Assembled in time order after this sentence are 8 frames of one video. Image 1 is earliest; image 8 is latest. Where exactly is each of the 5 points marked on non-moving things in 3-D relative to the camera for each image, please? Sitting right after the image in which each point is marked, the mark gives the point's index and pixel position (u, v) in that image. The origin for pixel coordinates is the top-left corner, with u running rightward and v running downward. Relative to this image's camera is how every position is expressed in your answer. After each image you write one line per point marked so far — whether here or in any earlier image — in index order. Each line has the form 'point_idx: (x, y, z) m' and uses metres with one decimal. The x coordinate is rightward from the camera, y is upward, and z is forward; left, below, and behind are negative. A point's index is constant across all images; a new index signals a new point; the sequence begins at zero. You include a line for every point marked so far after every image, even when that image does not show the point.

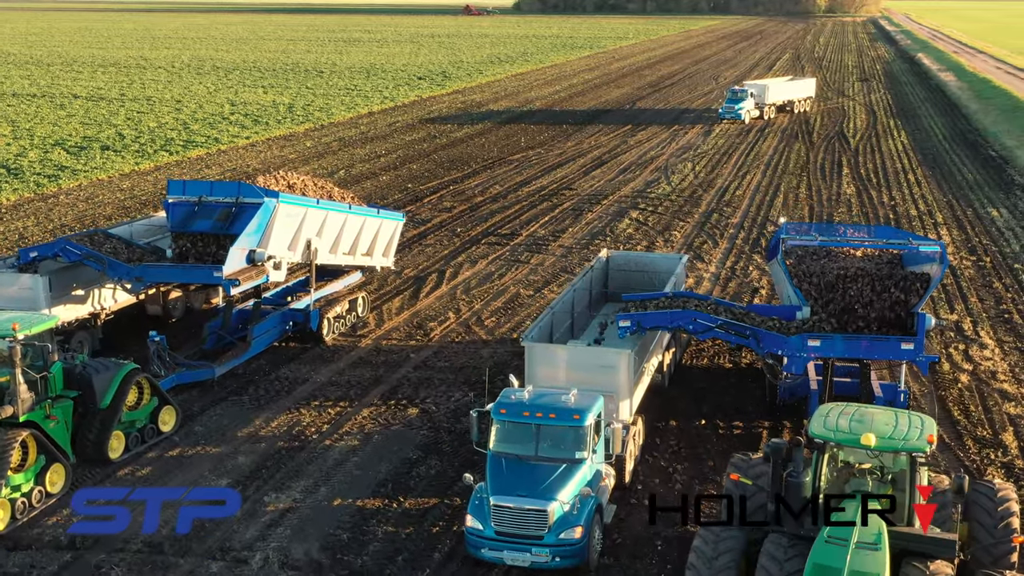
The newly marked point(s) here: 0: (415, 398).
0: (-1.2, -1.4, +14.4) m
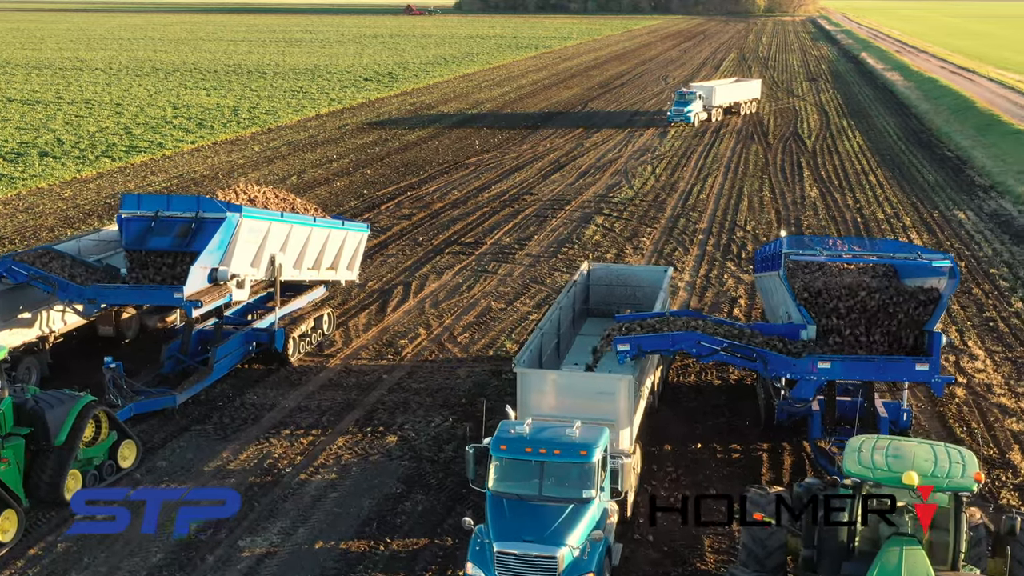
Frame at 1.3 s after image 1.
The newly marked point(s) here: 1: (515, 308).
0: (-1.4, -1.6, +13.6) m
1: (0.0, -0.3, +18.8) m
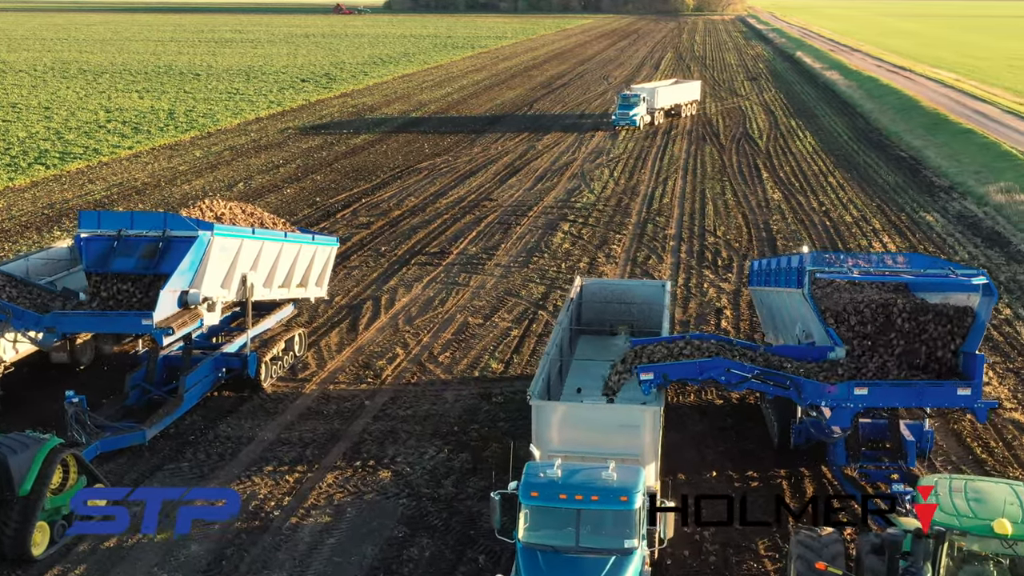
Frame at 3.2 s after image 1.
0: (-1.4, -1.9, +12.6) m
1: (-0.3, -0.6, +18.0) m
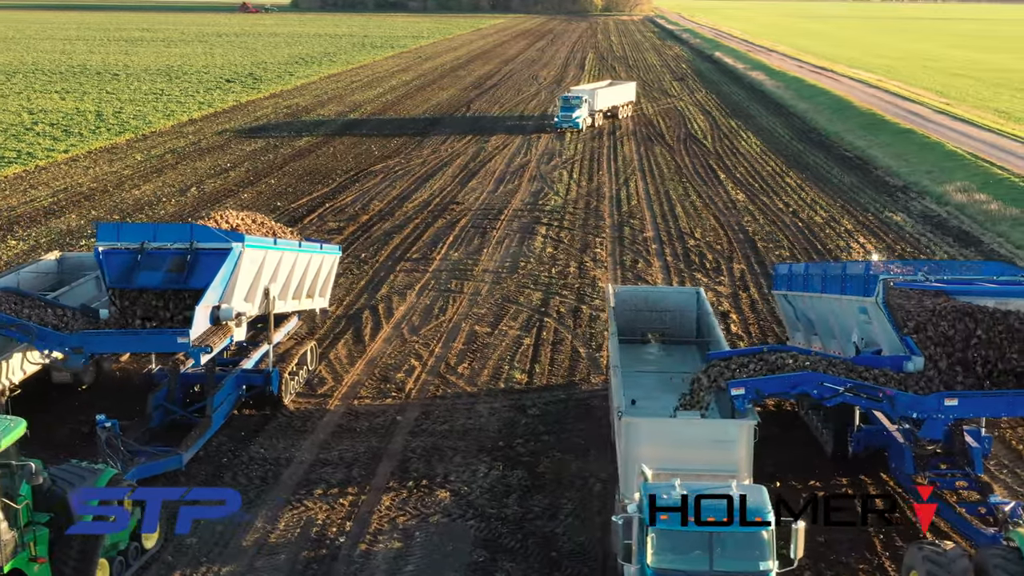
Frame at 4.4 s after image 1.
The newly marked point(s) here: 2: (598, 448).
0: (-0.8, -2.0, +12.2) m
1: (-0.1, -0.7, +17.6) m
2: (+1.0, -1.8, +13.0) m
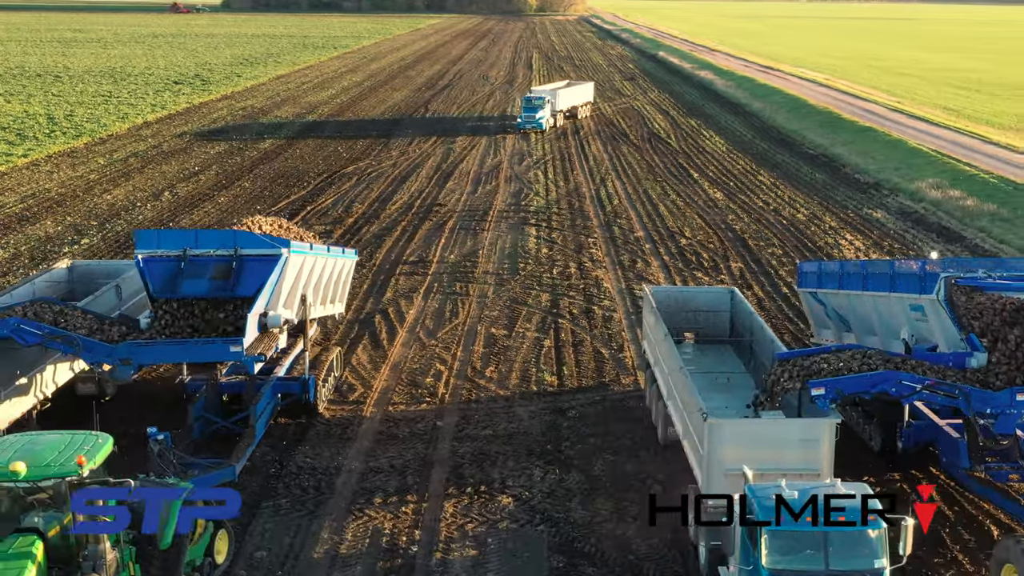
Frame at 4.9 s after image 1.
0: (-0.2, -2.0, +12.1) m
1: (+0.1, -0.7, +17.5) m
2: (+1.5, -1.8, +13.0) m
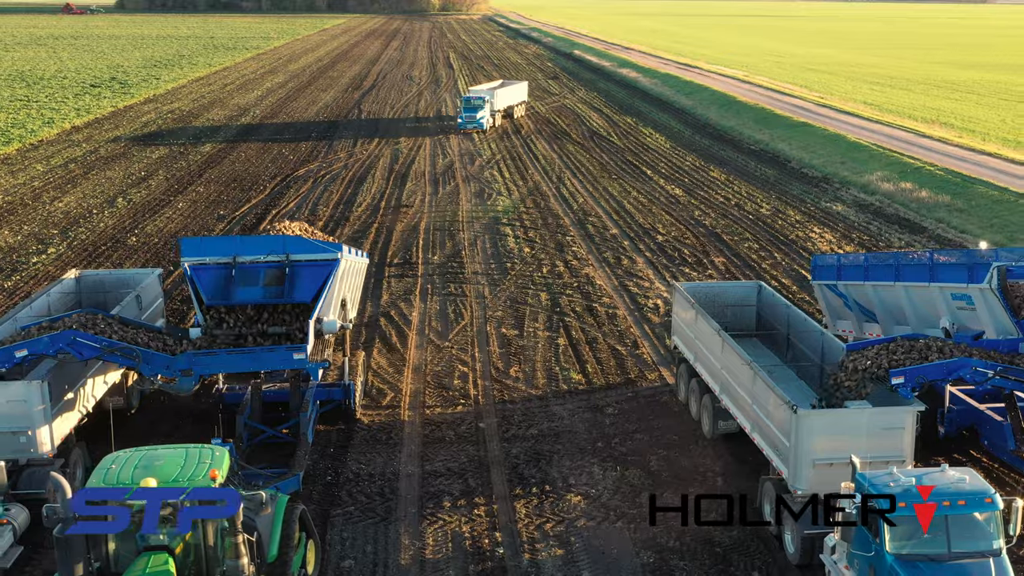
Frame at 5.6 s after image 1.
0: (+0.5, -2.0, +12.1) m
1: (+0.3, -0.7, +17.5) m
2: (+2.1, -1.8, +13.2) m
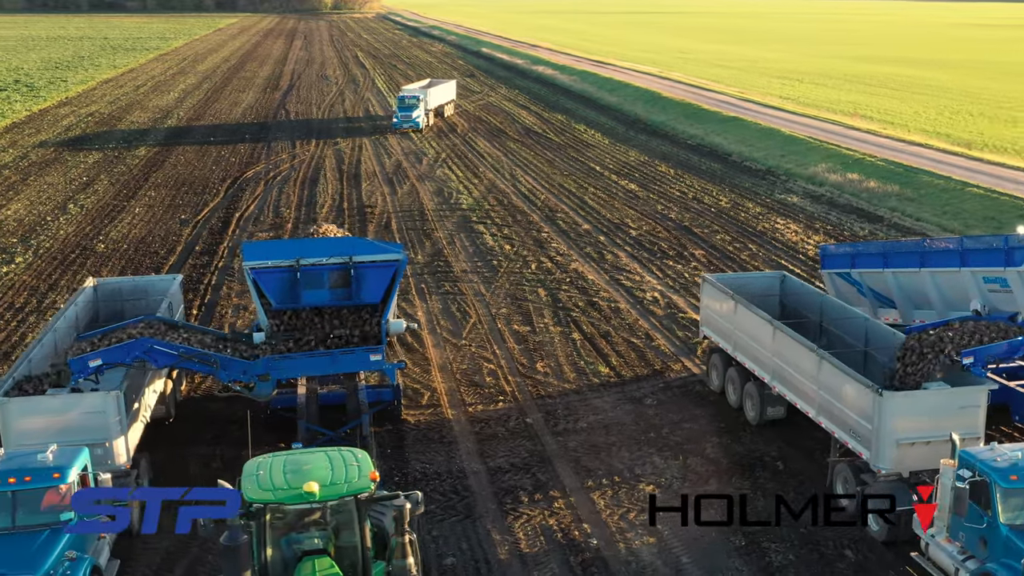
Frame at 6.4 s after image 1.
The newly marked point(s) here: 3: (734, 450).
0: (+1.2, -2.0, +12.4) m
1: (+0.5, -0.6, +17.7) m
2: (+2.7, -1.7, +13.6) m
3: (+2.5, -1.8, +12.9) m
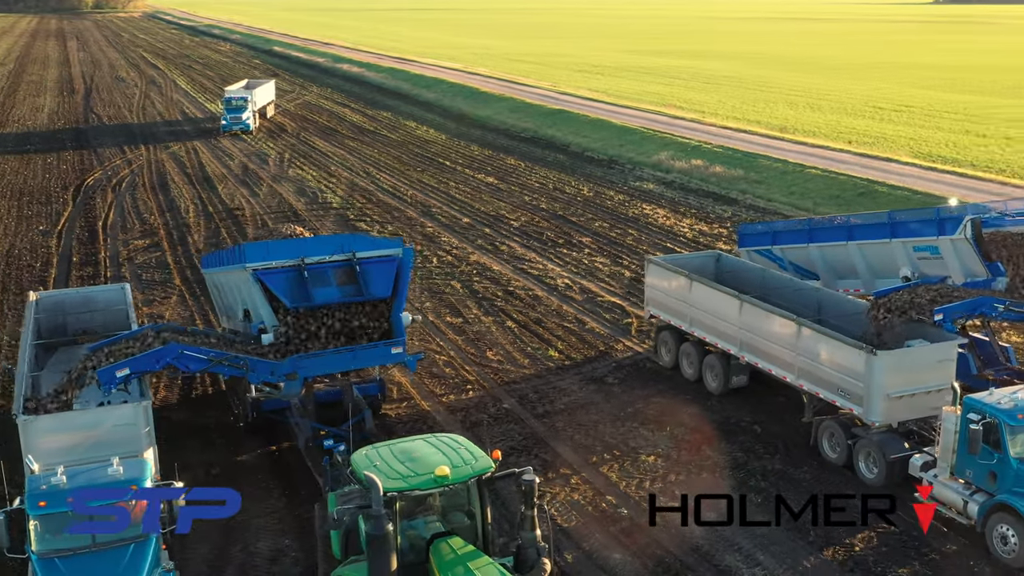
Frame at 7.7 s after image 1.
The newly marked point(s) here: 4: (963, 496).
0: (+1.2, -1.8, +13.0) m
1: (-0.6, -0.5, +18.1) m
2: (+2.4, -1.4, +14.5) m
3: (+2.4, -1.6, +13.8) m
4: (+4.2, -1.9, +10.7) m
